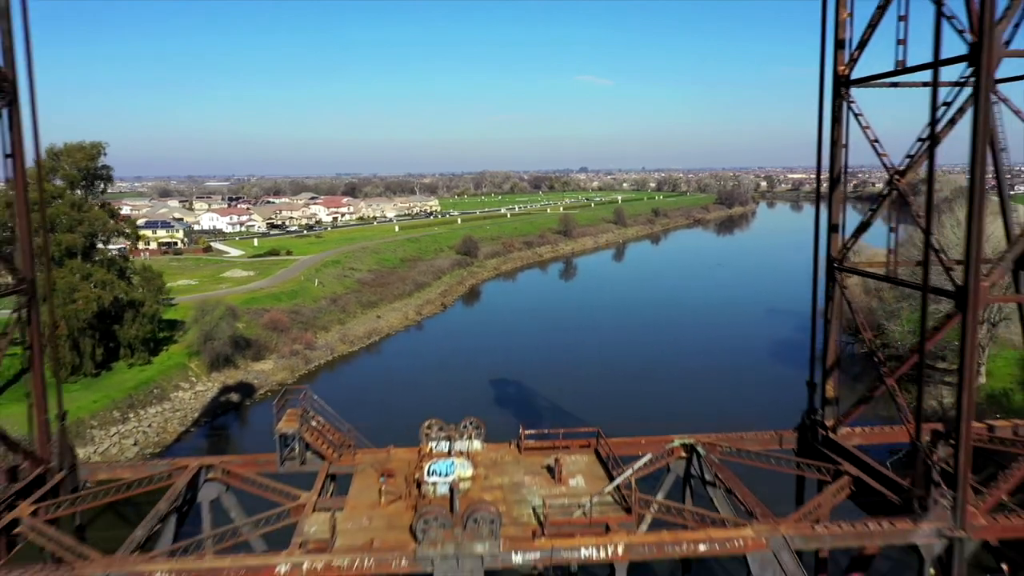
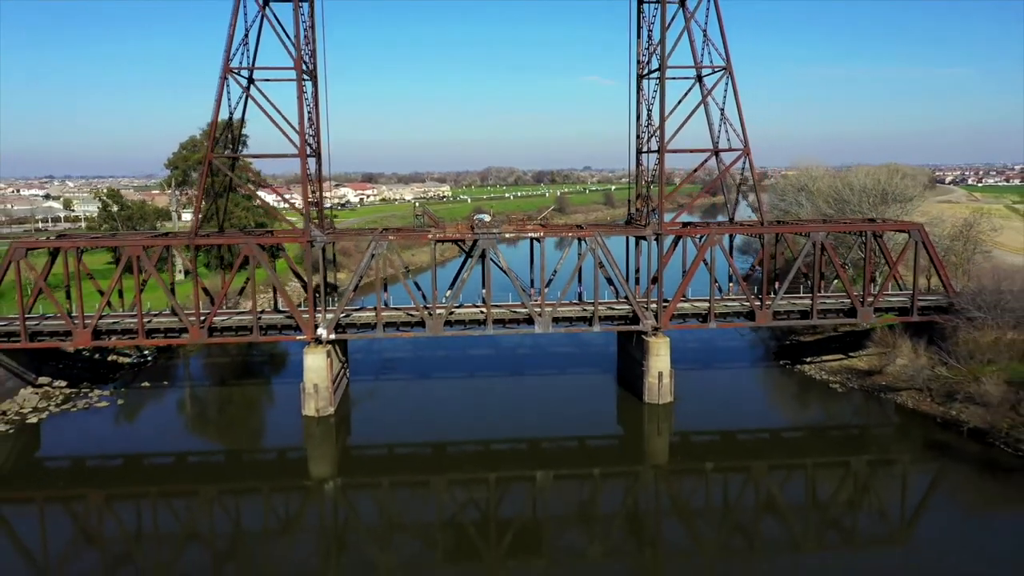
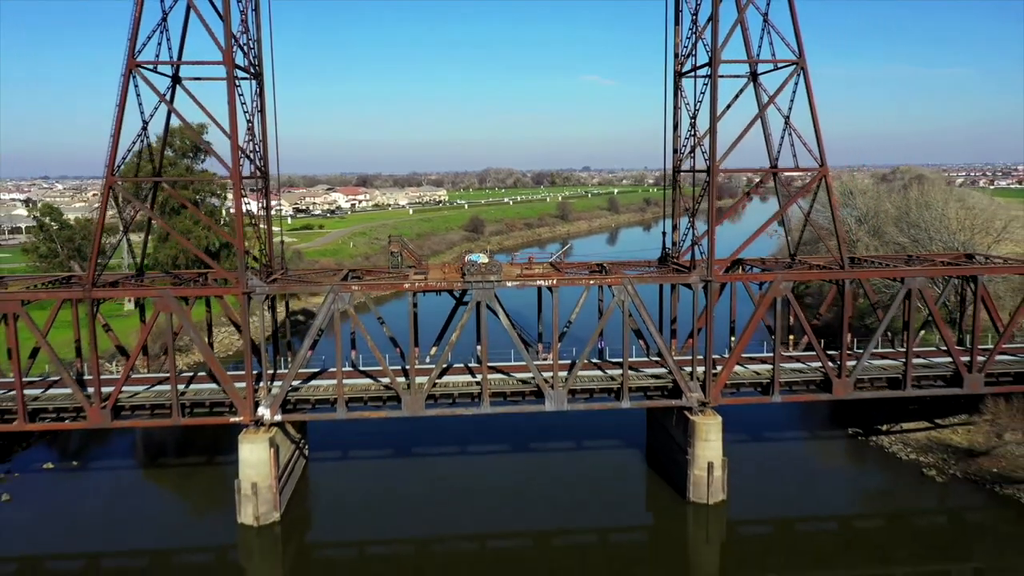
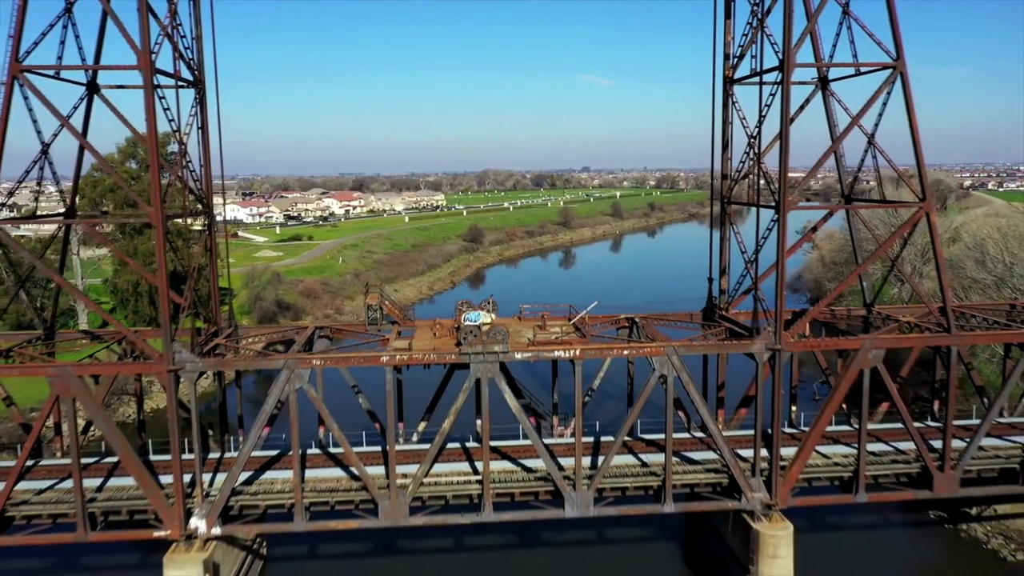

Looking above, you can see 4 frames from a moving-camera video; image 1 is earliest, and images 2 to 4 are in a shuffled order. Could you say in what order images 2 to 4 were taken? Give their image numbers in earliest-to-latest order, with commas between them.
4, 3, 2
